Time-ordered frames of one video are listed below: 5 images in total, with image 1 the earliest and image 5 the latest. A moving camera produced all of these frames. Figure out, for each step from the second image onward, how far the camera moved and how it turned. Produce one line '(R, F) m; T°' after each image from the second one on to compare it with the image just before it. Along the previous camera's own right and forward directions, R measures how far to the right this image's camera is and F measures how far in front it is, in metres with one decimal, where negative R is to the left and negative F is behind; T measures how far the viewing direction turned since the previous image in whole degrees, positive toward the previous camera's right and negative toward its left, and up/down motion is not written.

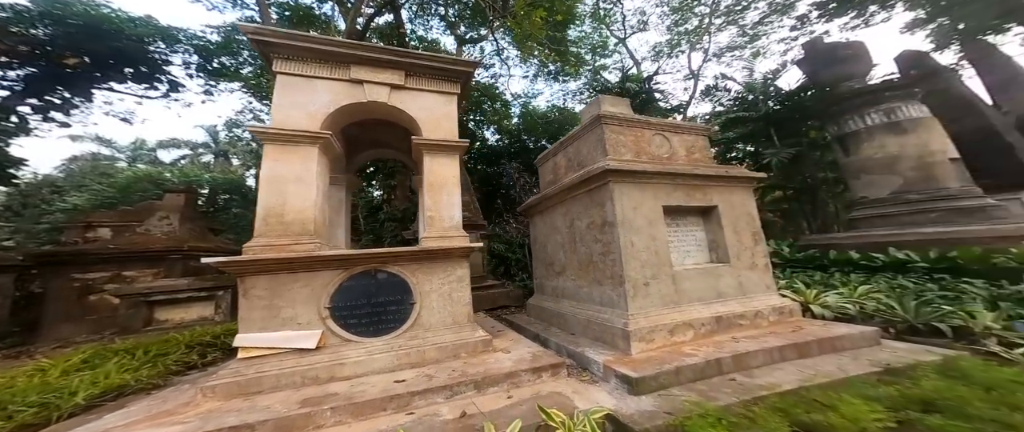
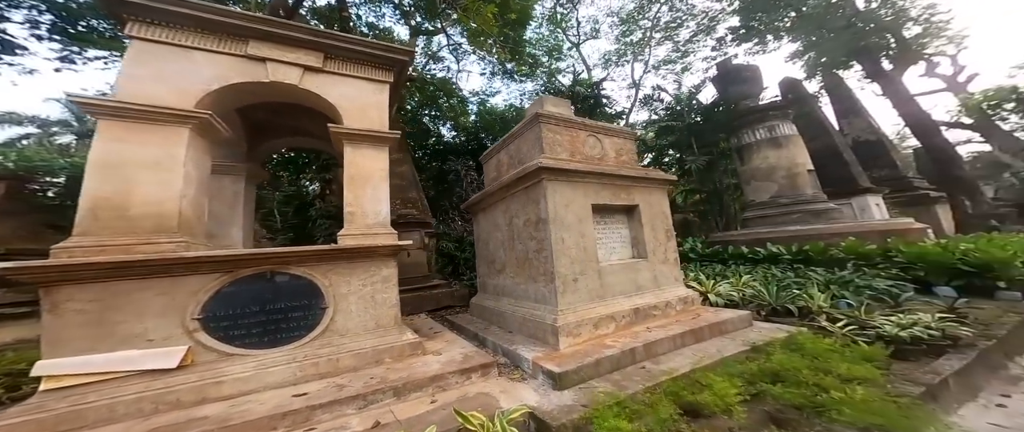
(+0.2, +0.1) m; +9°
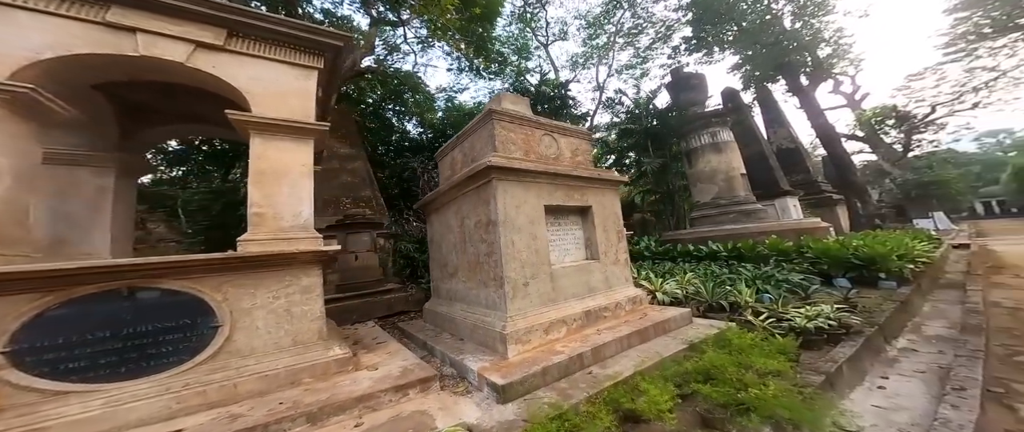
(+0.2, +0.2) m; +6°
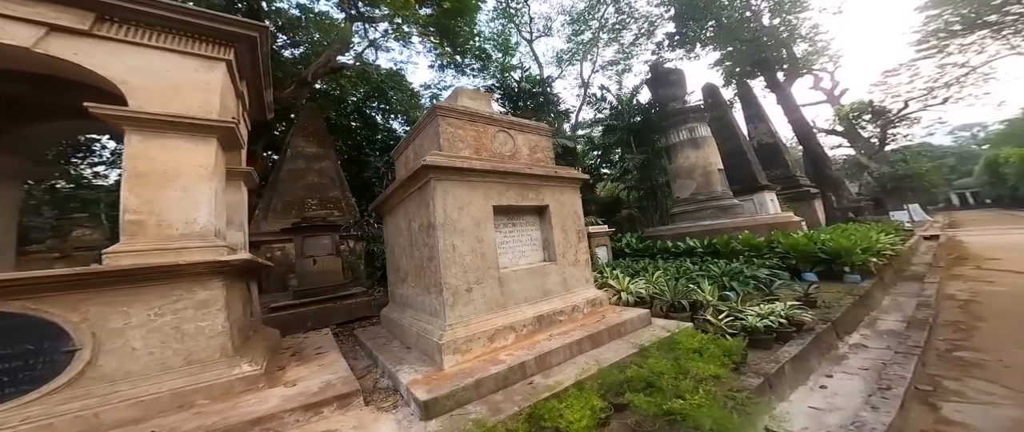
(+0.5, +0.2) m; +2°
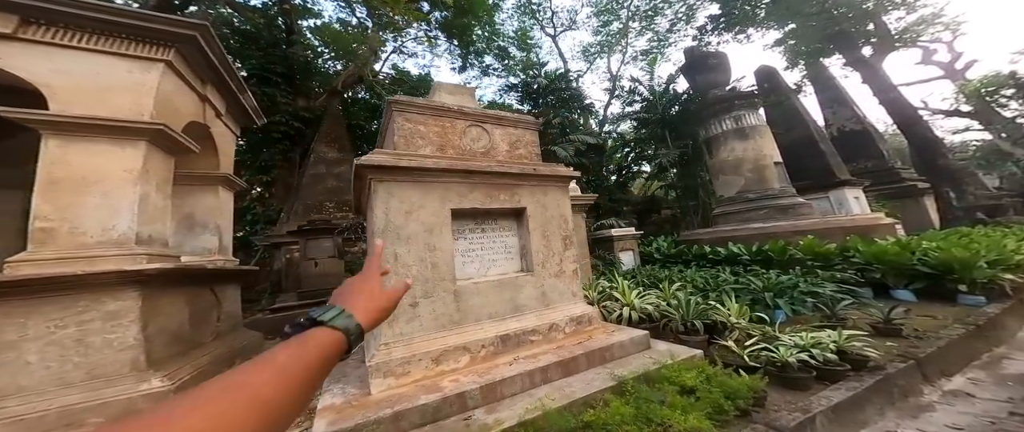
(+0.8, +0.5) m; -8°
